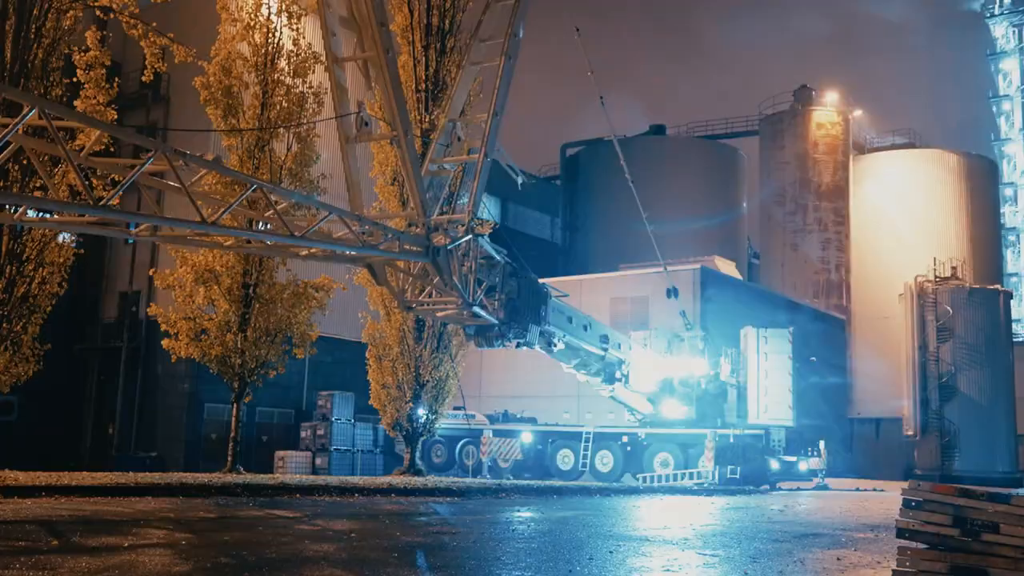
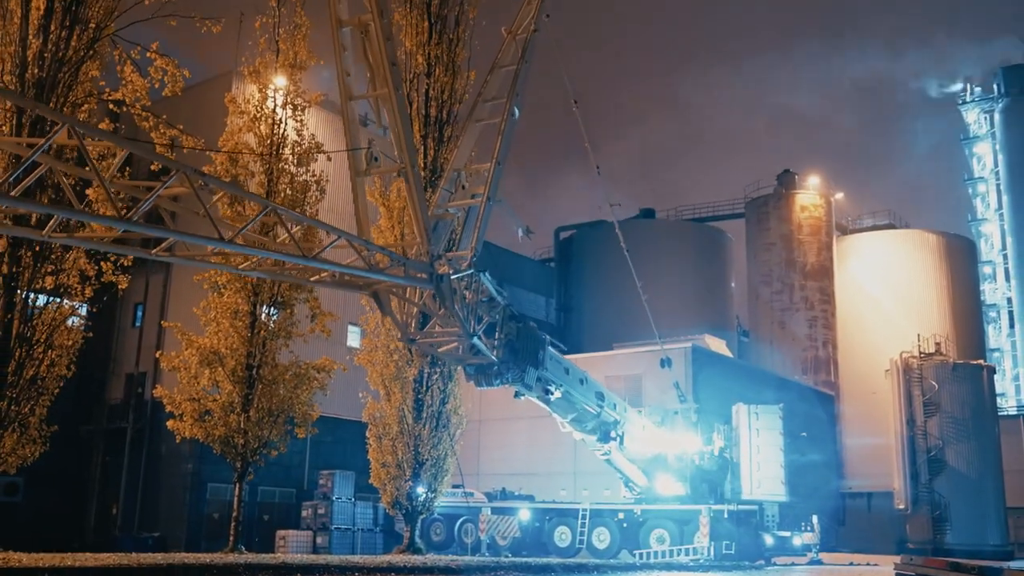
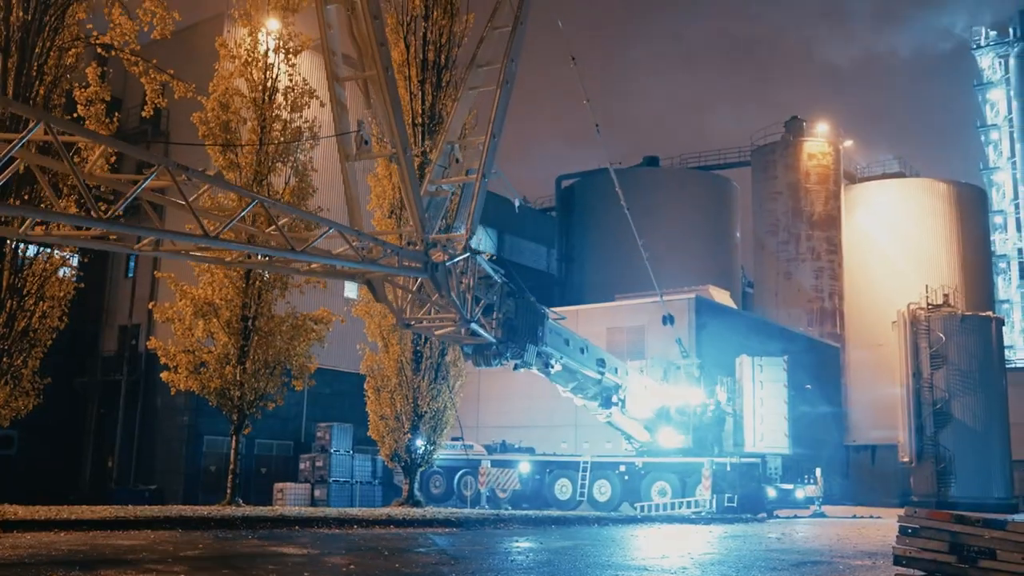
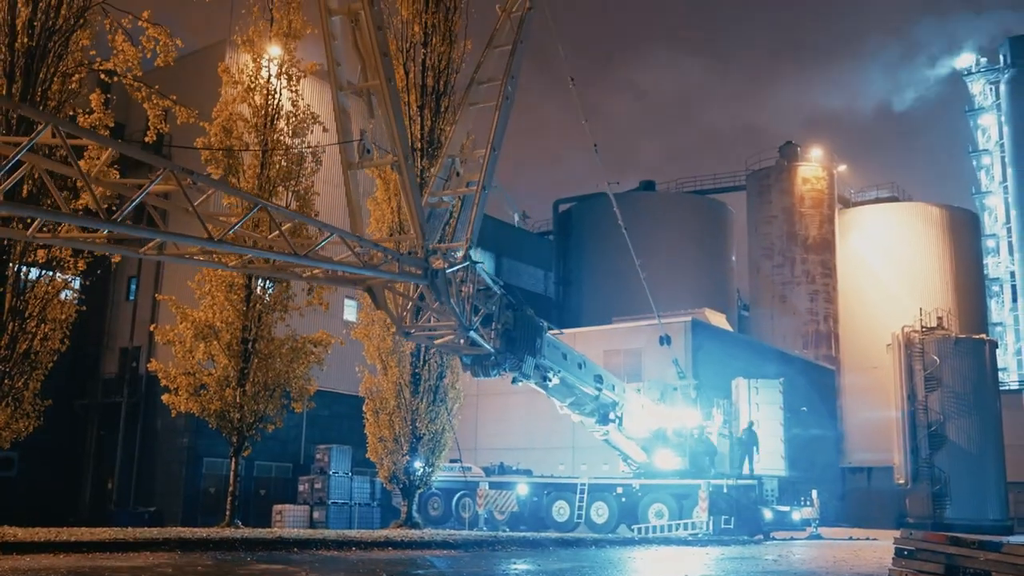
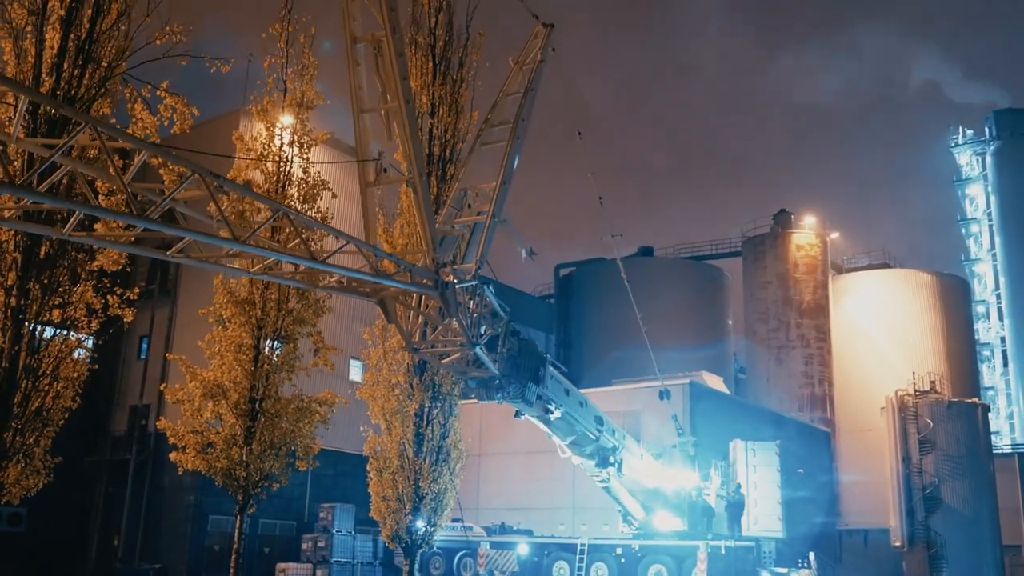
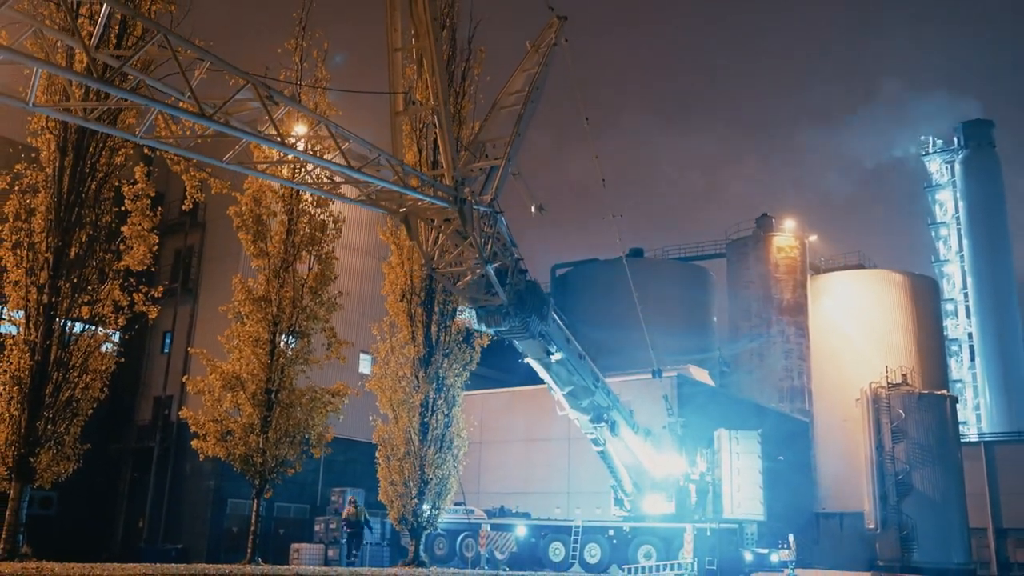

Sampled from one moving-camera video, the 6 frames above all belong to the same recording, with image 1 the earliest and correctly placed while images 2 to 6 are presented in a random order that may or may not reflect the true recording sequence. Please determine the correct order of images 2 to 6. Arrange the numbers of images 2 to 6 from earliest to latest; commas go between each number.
3, 4, 2, 5, 6
